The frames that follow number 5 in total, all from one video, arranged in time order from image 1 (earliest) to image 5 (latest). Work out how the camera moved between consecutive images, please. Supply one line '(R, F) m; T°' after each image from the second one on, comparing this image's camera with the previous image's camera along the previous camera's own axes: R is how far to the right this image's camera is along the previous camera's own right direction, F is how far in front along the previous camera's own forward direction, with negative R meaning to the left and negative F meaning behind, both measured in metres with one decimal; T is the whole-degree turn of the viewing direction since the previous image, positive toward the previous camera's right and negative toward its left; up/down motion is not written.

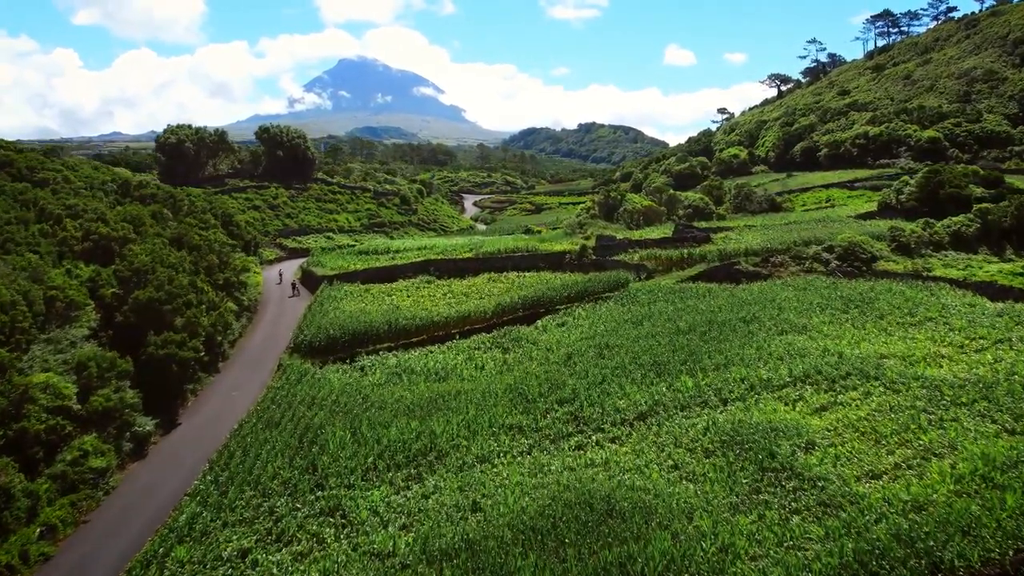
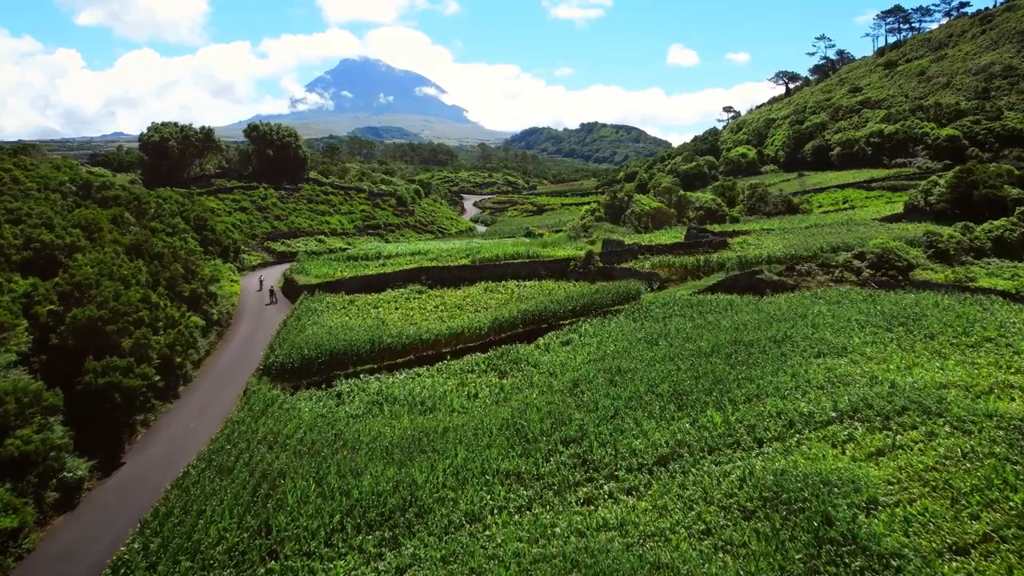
(+0.2, +3.7) m; 0°
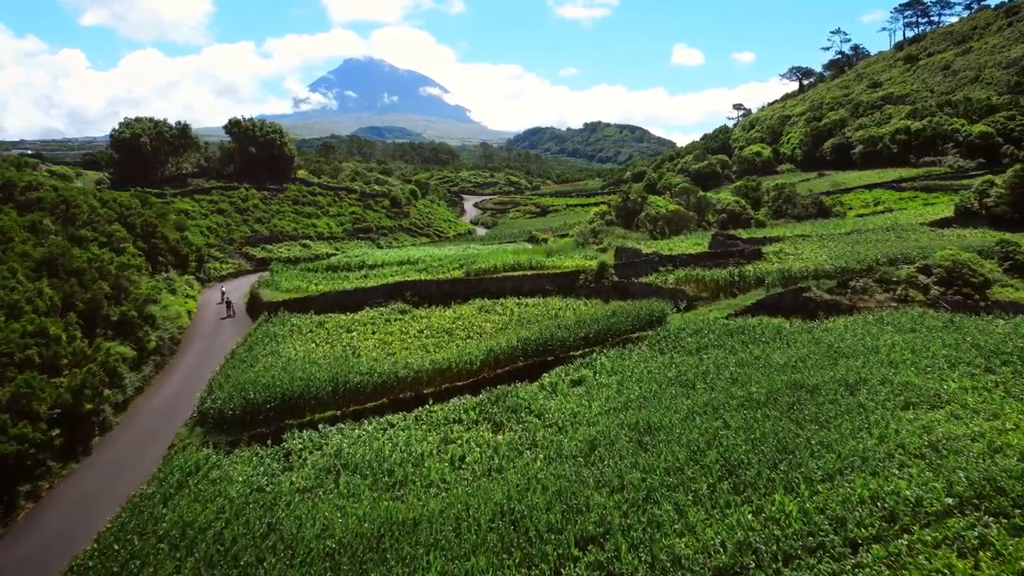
(+0.2, +5.8) m; 0°
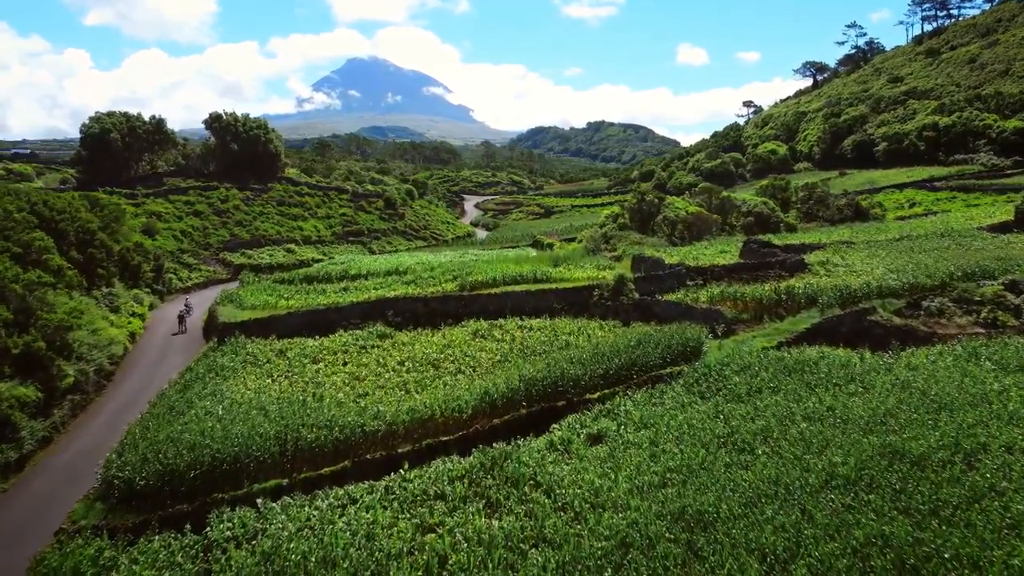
(+0.1, +5.4) m; 0°
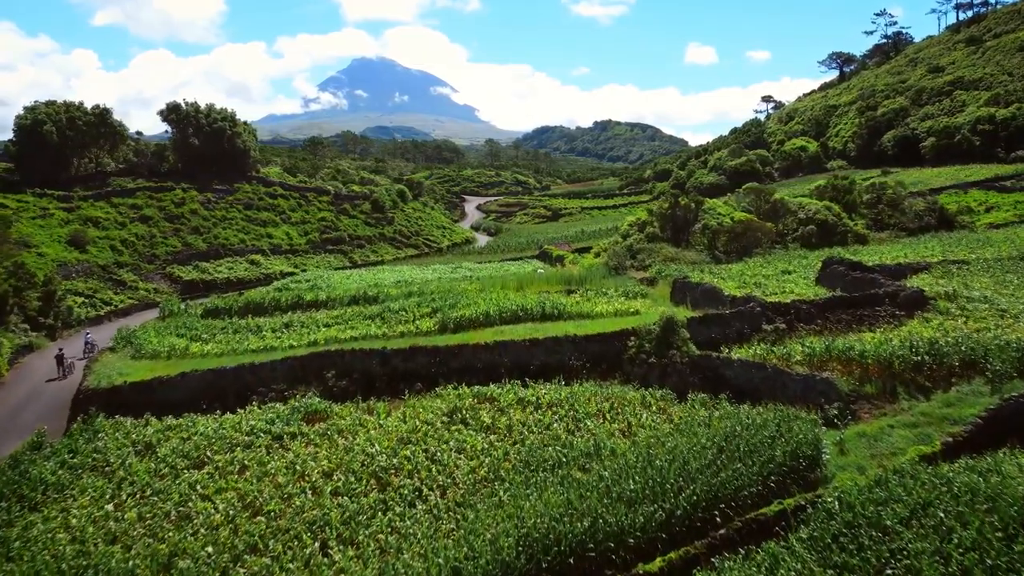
(+0.3, +9.2) m; -1°
